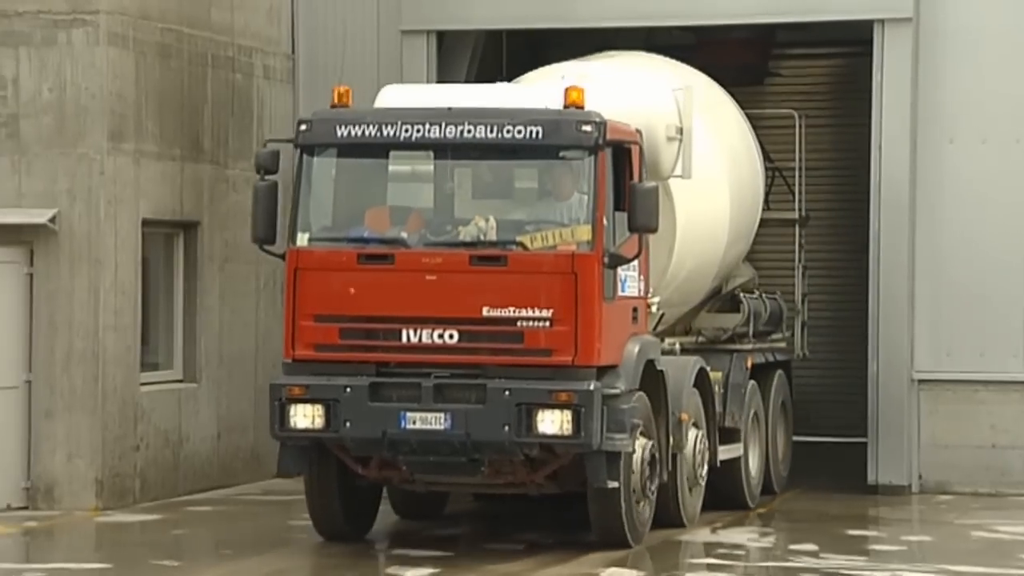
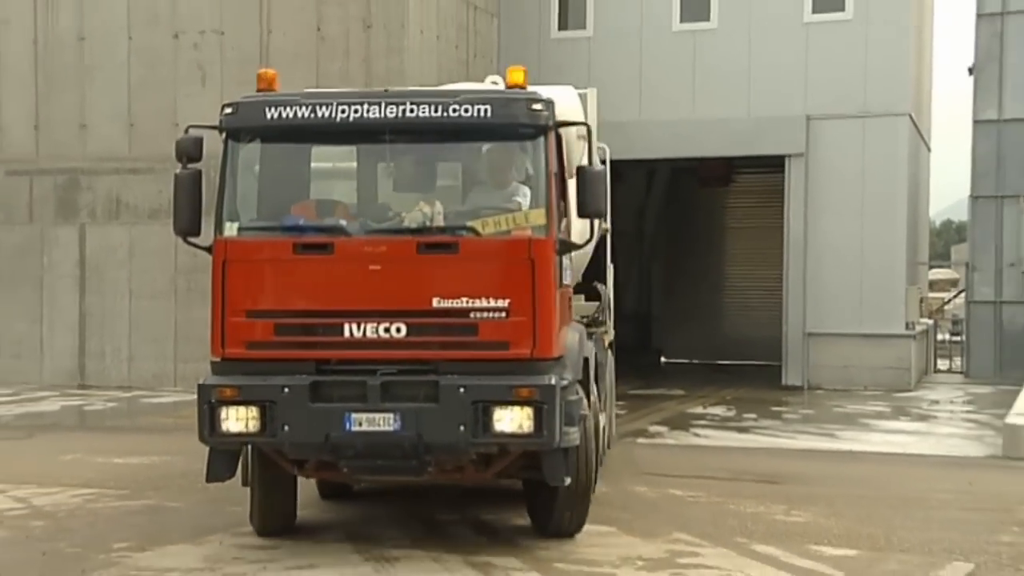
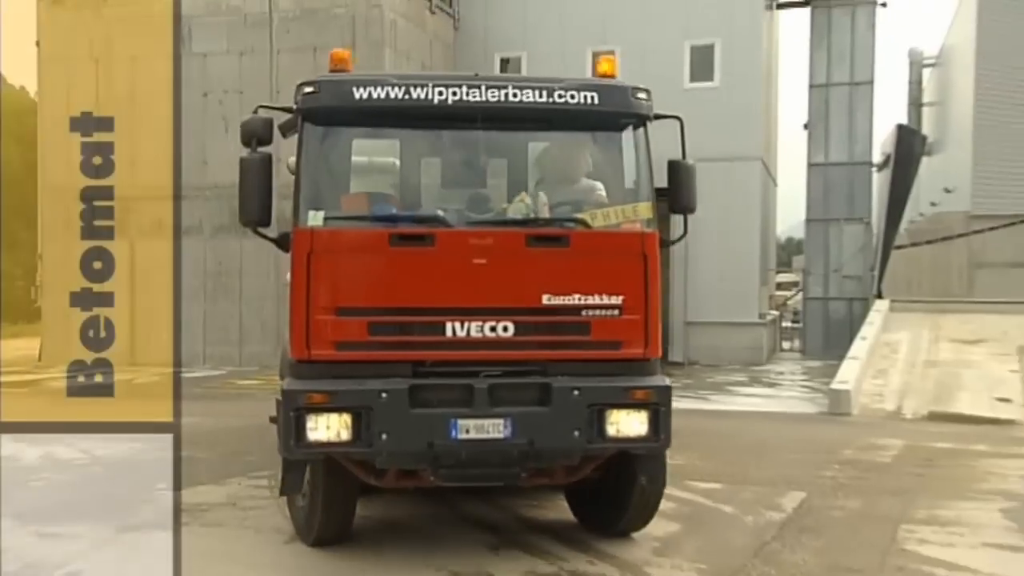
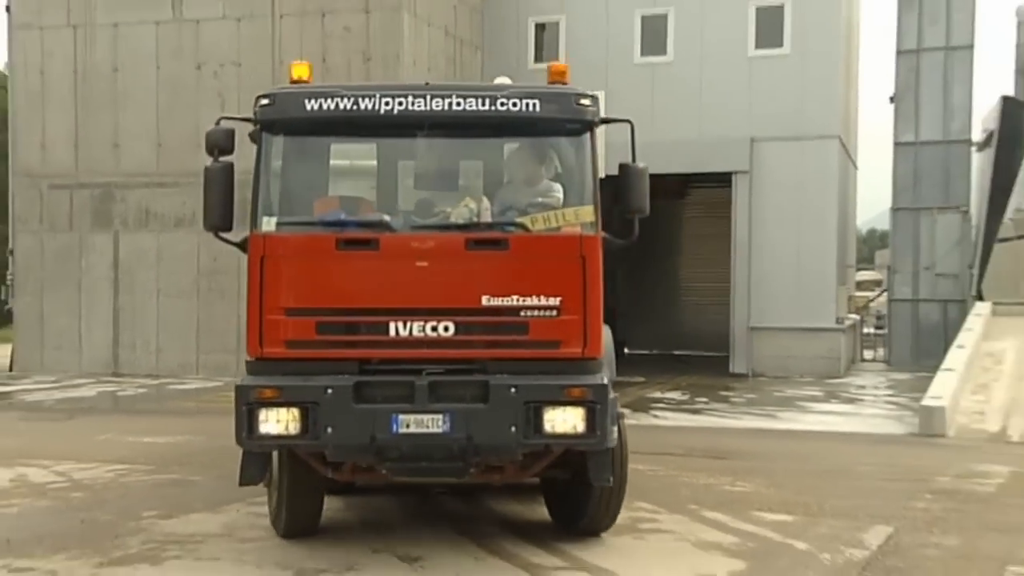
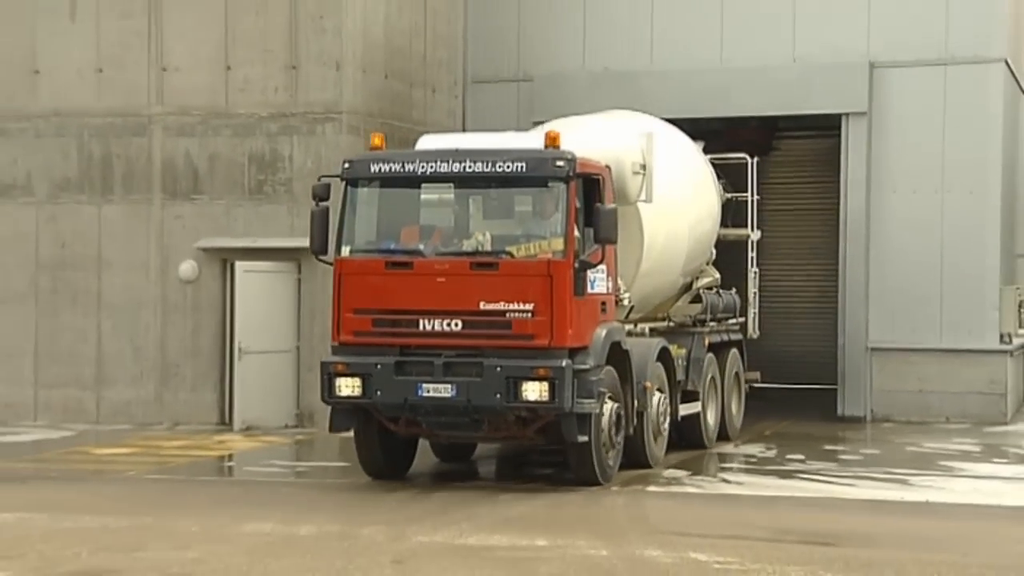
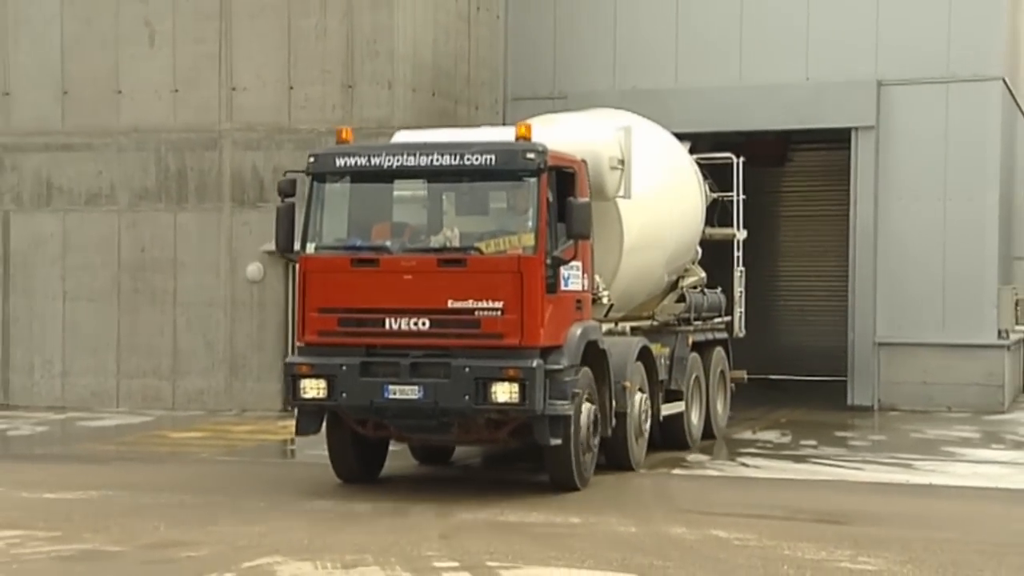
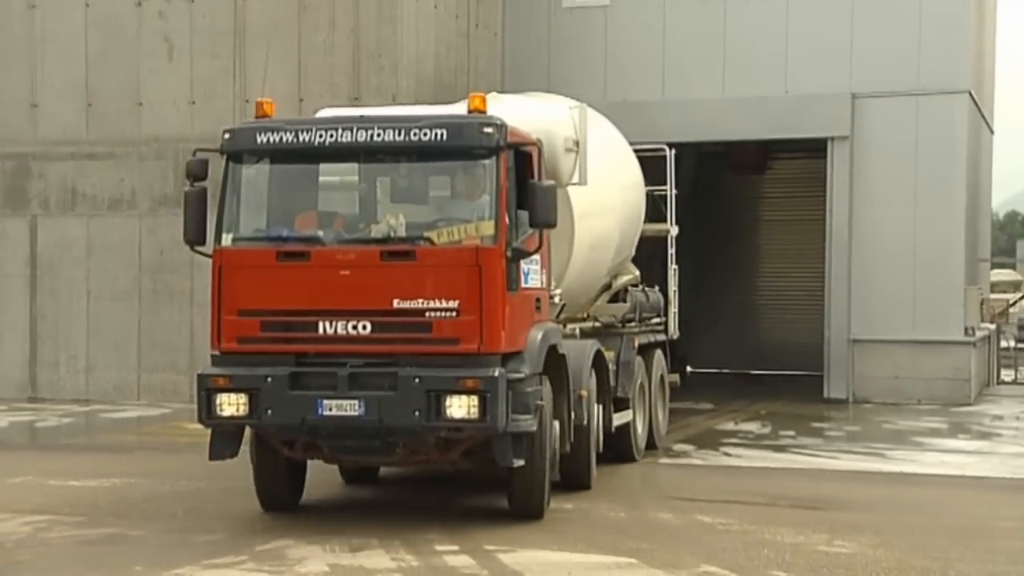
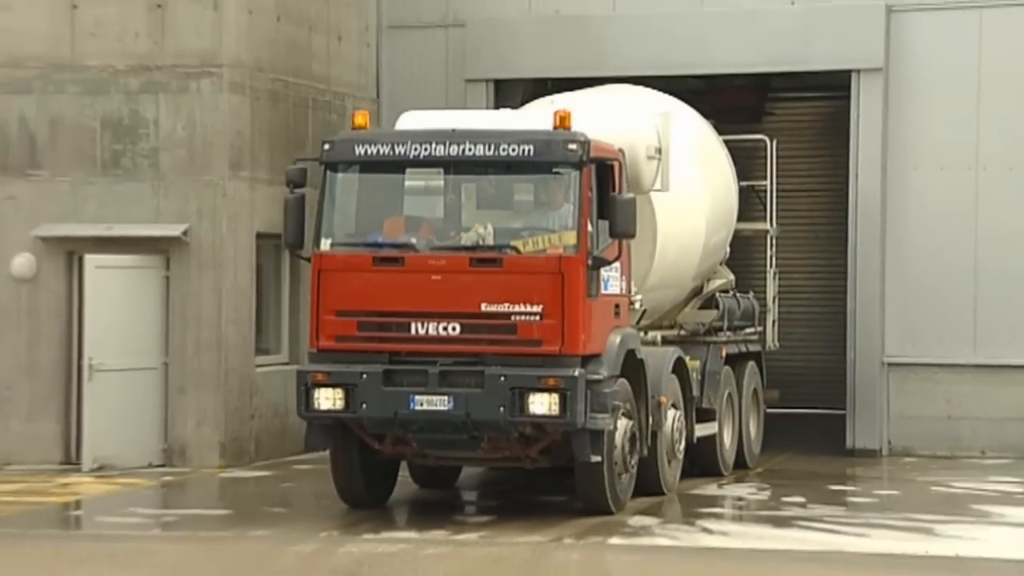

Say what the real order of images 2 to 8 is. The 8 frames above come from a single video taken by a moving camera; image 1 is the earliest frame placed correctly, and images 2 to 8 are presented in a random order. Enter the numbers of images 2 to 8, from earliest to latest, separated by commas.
8, 5, 6, 7, 2, 4, 3
